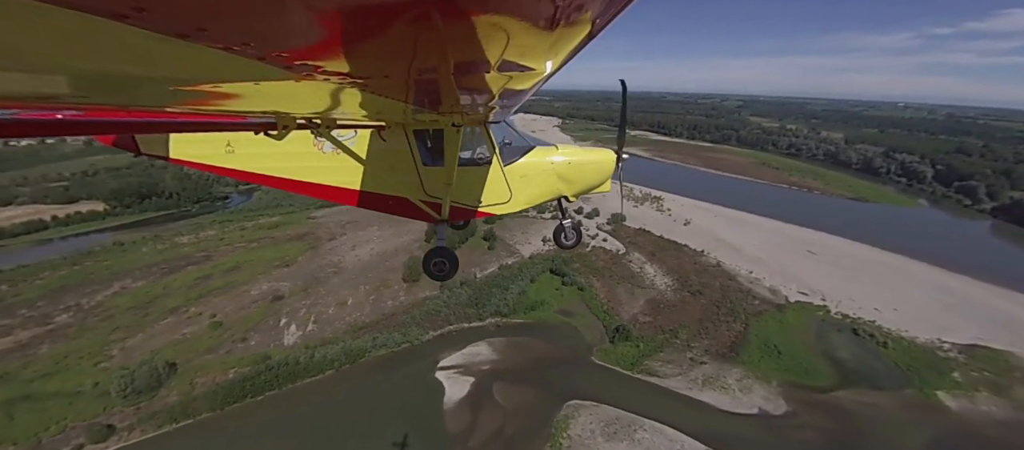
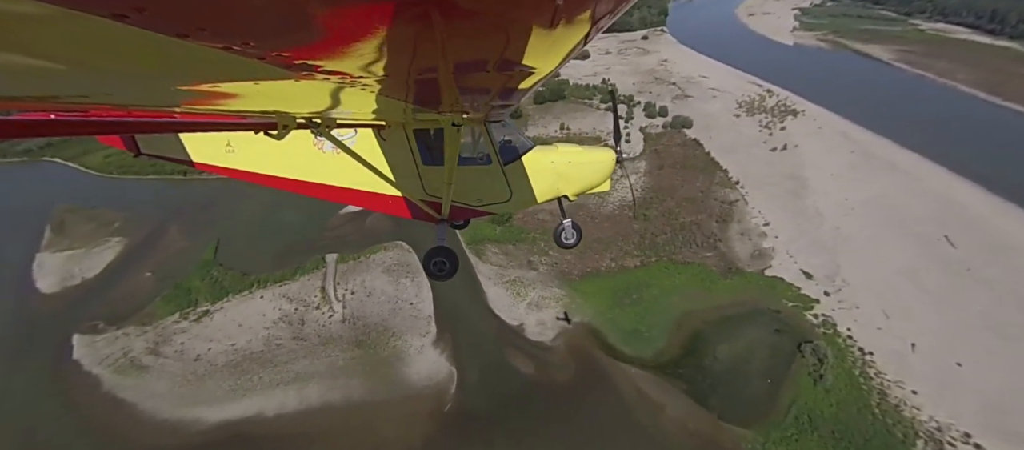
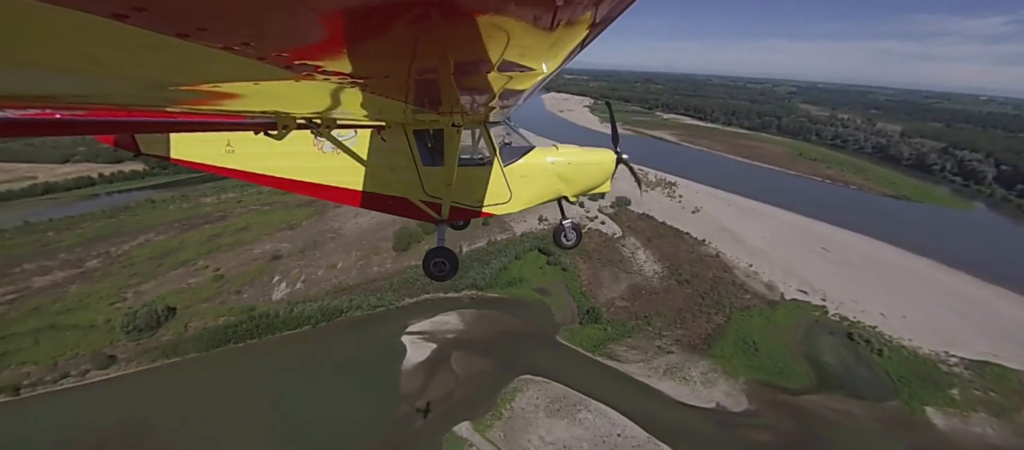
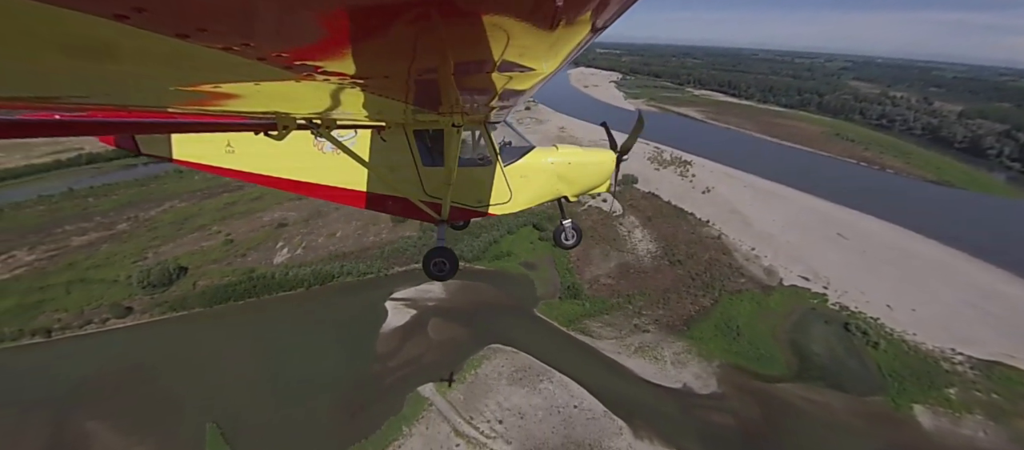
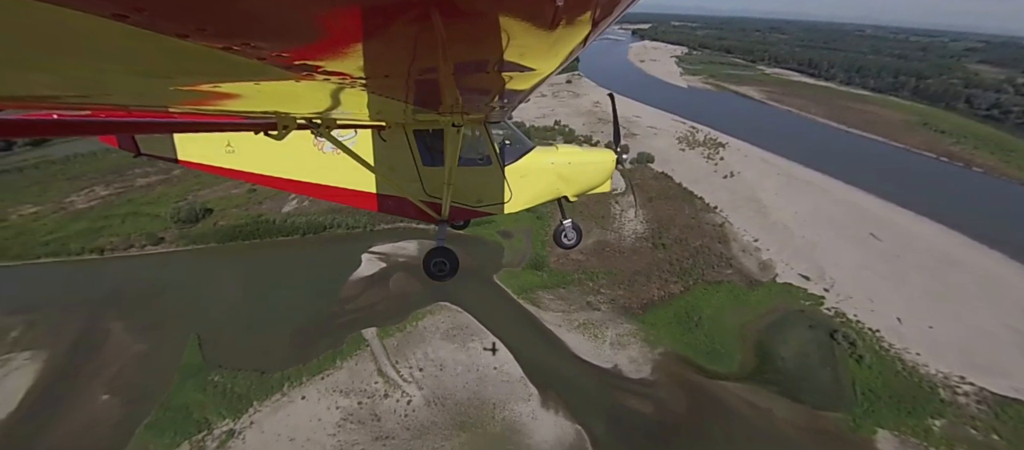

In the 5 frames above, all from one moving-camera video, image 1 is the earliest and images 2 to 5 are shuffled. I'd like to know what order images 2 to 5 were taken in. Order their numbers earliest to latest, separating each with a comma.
3, 4, 5, 2
